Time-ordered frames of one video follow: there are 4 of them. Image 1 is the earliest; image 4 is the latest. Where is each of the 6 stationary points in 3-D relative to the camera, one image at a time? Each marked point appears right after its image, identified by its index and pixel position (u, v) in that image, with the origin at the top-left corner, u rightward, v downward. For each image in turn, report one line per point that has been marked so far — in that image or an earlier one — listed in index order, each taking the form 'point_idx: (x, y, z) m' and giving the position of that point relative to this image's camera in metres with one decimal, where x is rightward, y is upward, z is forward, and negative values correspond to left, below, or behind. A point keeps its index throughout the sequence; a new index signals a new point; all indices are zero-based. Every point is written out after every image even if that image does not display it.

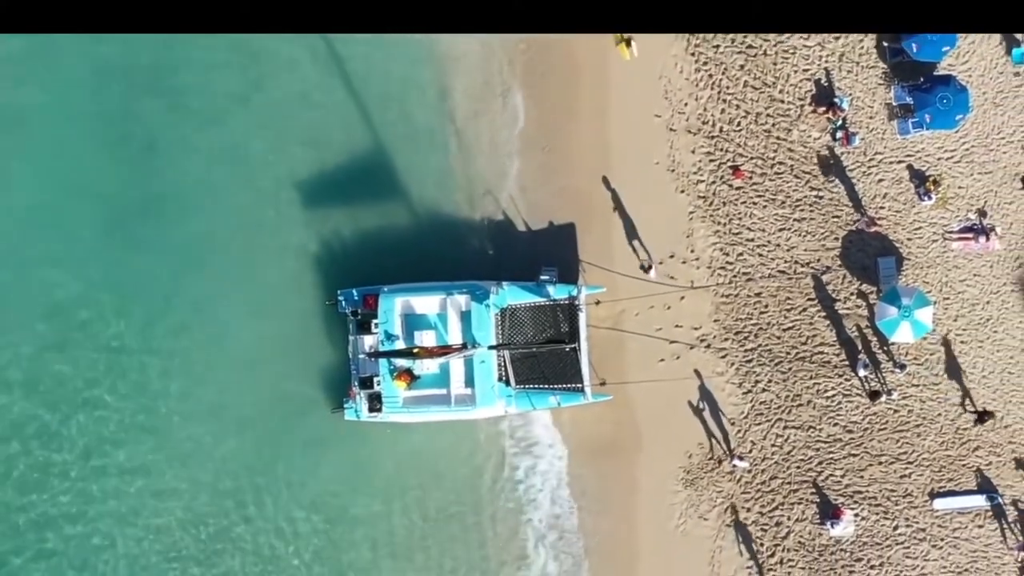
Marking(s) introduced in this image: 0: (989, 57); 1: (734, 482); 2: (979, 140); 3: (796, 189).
0: (+9.6, +4.6, +17.9) m
1: (+4.4, -4.0, +17.6) m
2: (+9.4, +3.0, +17.9) m
3: (+5.7, +2.0, +17.7) m
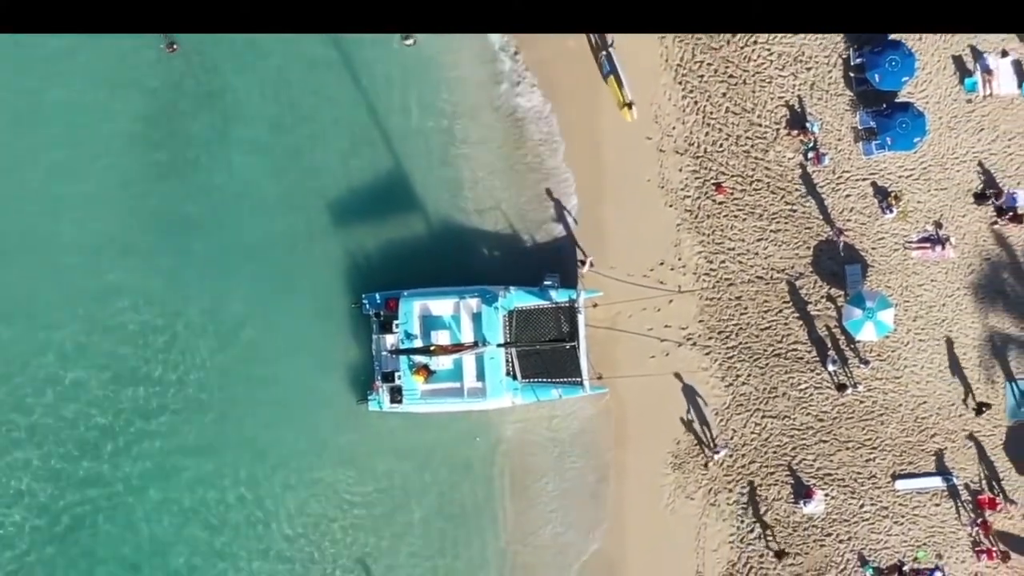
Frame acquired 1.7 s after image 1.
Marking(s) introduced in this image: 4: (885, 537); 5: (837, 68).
0: (+9.9, +4.6, +19.6) m
1: (+4.7, -4.1, +19.7) m
2: (+9.6, +2.9, +19.6) m
3: (+5.9, +1.9, +19.7) m
4: (+8.5, -5.7, +19.6) m
5: (+7.4, +5.0, +19.7) m
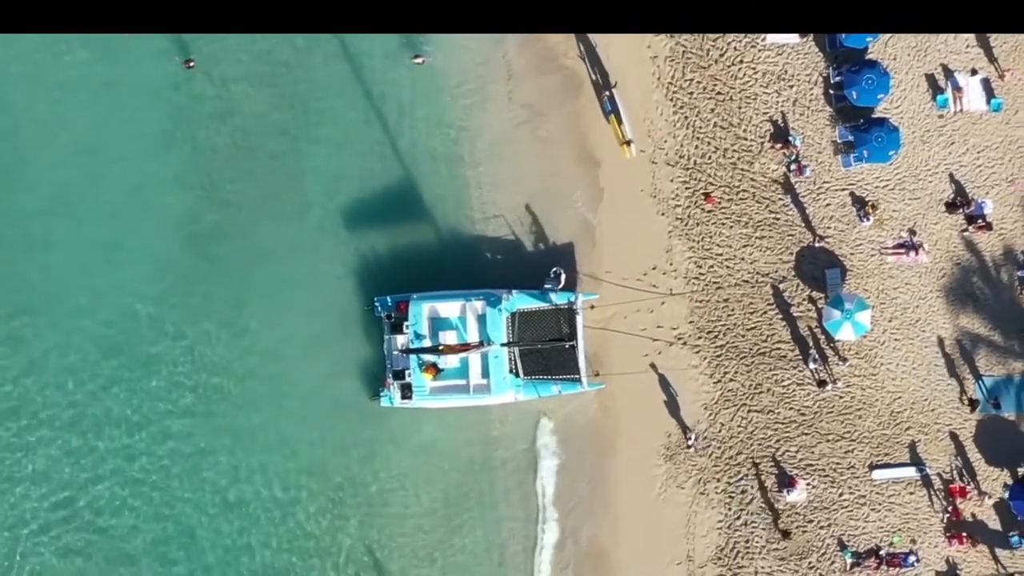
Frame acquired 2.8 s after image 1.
0: (+9.9, +4.5, +20.9) m
1: (+4.7, -4.1, +21.0) m
2: (+9.7, +2.8, +20.9) m
3: (+6.0, +1.8, +20.9) m
4: (+8.5, -5.7, +20.9) m
5: (+7.5, +4.9, +21.0) m
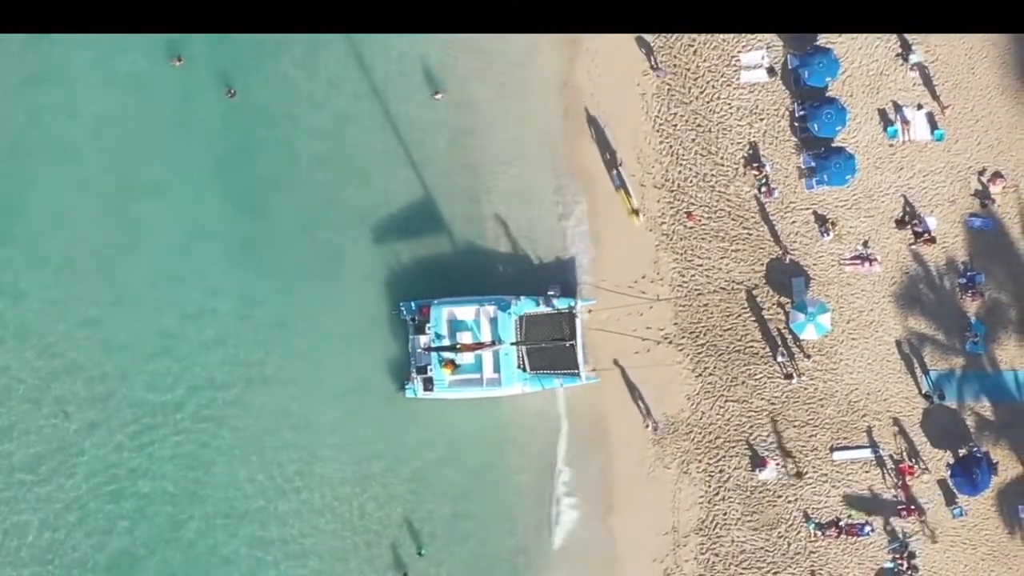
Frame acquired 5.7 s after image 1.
0: (+10.1, +4.4, +23.8) m
1: (+5.0, -4.3, +24.0) m
2: (+9.9, +2.7, +23.8) m
3: (+6.2, +1.7, +23.9) m
4: (+8.8, -5.9, +23.9) m
5: (+7.7, +4.8, +23.9) m
